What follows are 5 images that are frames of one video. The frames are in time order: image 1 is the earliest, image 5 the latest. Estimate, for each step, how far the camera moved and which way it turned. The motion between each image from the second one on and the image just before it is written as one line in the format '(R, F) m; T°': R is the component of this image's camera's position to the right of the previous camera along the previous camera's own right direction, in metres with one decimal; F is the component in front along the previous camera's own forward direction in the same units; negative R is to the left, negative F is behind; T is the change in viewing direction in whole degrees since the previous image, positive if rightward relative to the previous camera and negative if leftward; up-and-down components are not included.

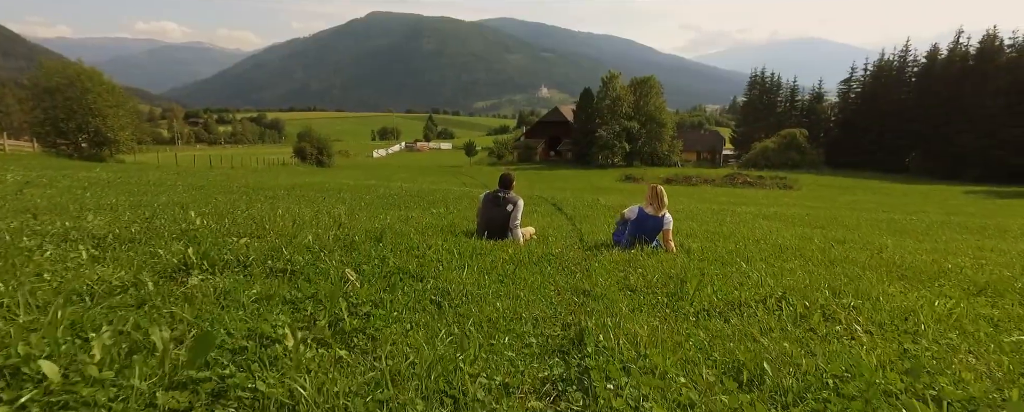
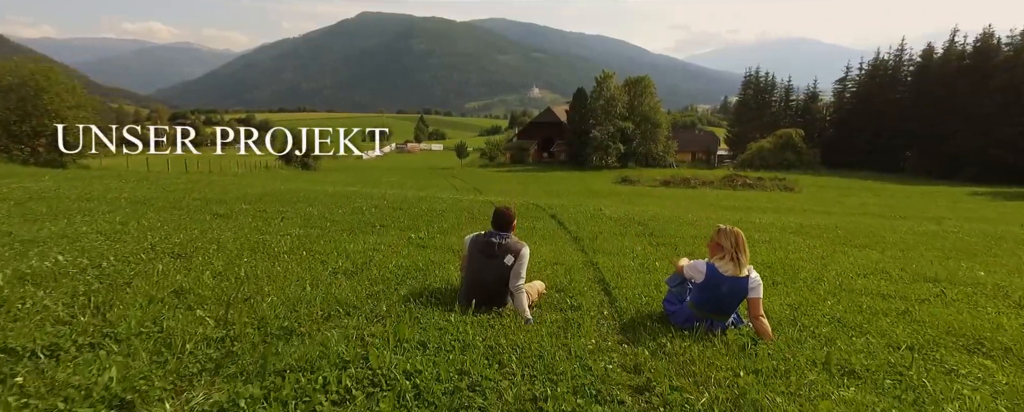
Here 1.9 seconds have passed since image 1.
(-0.1, +2.7) m; +1°
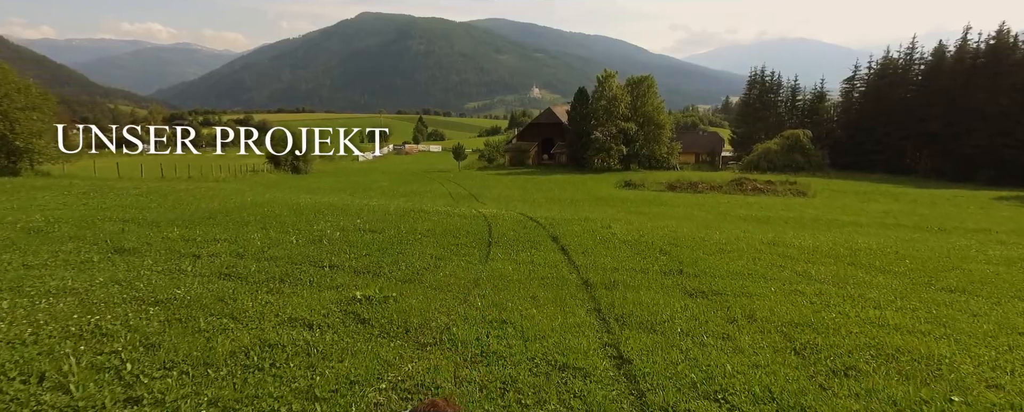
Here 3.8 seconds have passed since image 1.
(+0.2, +3.6) m; 0°
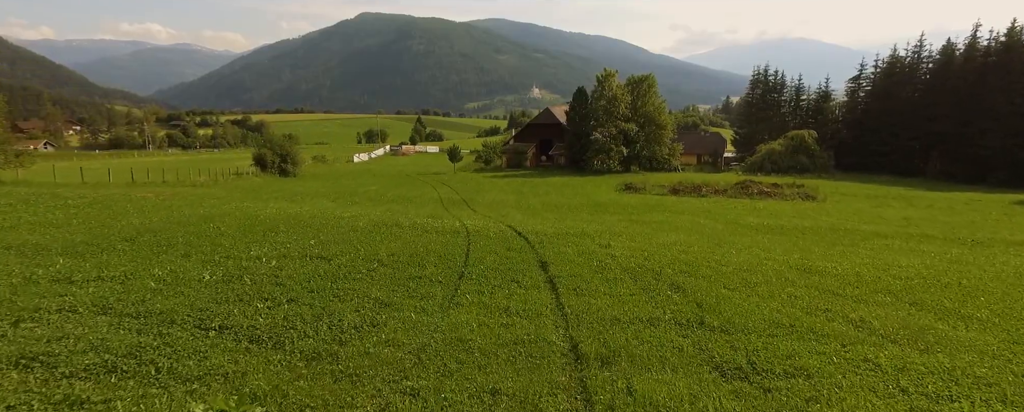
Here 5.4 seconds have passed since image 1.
(+0.6, +3.3) m; 0°
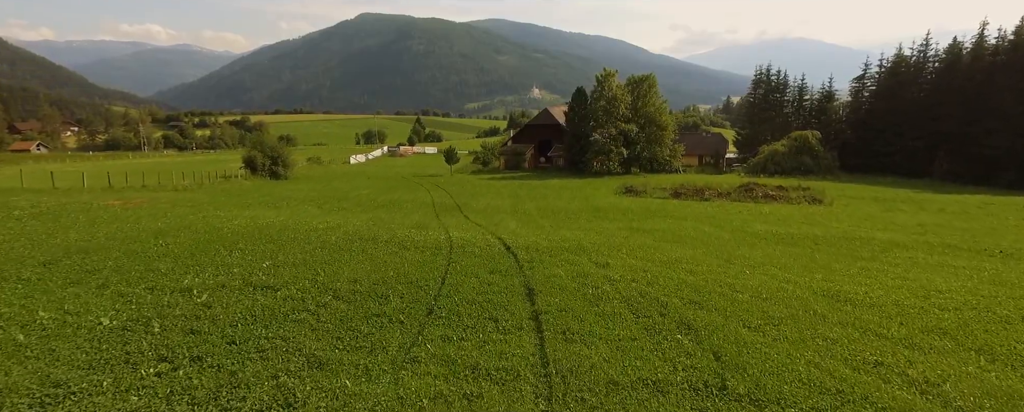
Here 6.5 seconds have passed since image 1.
(+0.5, +2.3) m; 0°
